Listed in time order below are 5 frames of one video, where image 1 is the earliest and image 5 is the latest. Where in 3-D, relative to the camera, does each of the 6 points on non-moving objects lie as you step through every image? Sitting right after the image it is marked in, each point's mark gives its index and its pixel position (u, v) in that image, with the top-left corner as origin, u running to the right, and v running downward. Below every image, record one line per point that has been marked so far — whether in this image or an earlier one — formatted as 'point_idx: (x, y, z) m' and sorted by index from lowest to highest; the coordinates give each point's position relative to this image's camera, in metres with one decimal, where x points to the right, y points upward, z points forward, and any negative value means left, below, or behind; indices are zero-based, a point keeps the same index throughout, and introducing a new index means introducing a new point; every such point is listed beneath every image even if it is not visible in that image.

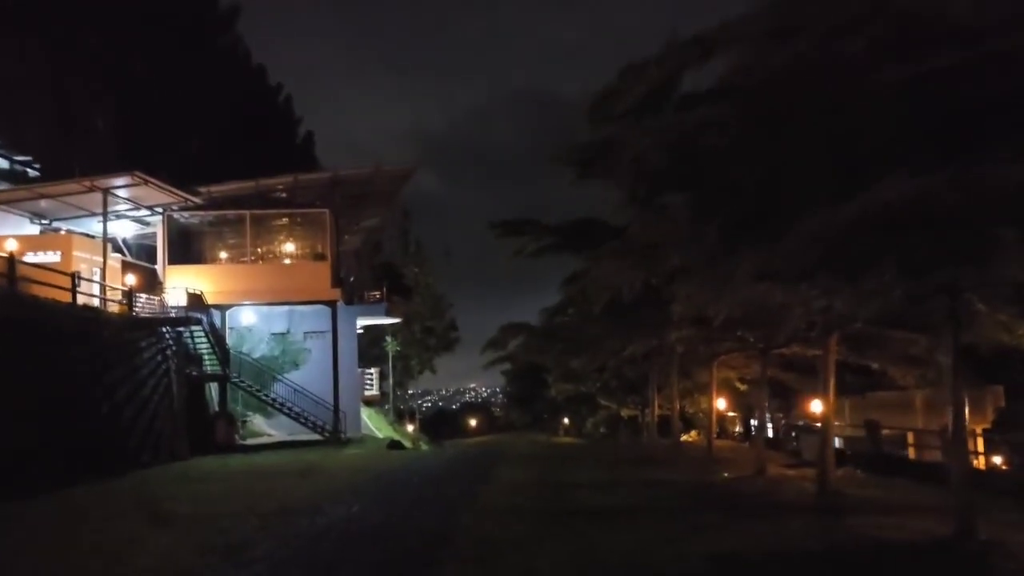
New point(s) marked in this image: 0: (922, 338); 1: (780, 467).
0: (+7.2, -0.9, +14.9) m
1: (+6.2, -4.2, +19.8) m
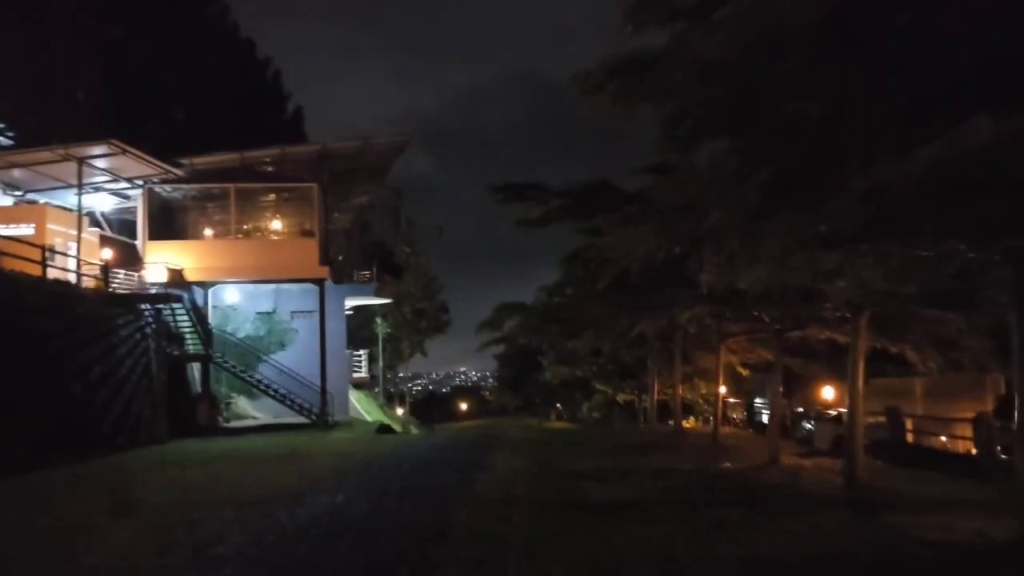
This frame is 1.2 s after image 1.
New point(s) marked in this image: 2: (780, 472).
0: (+7.2, -0.5, +13.7) m
1: (+6.1, -3.7, +18.7) m
2: (+5.2, -3.5, +16.4) m
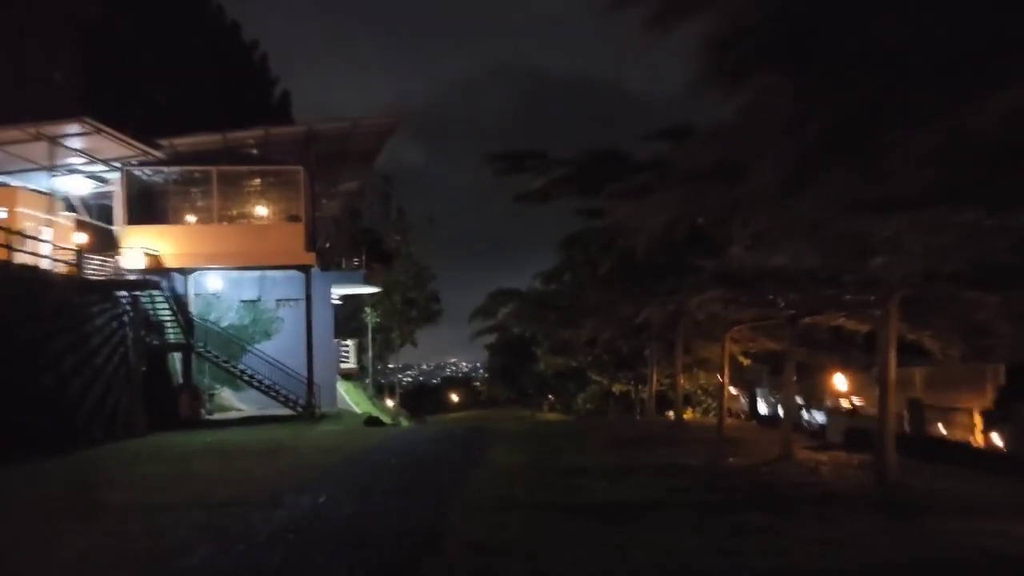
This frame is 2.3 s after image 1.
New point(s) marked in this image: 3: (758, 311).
0: (+7.2, -0.2, +12.6) m
1: (+6.1, -3.3, +17.6) m
2: (+5.2, -3.2, +15.3) m
3: (+5.2, -0.5, +18.2) m
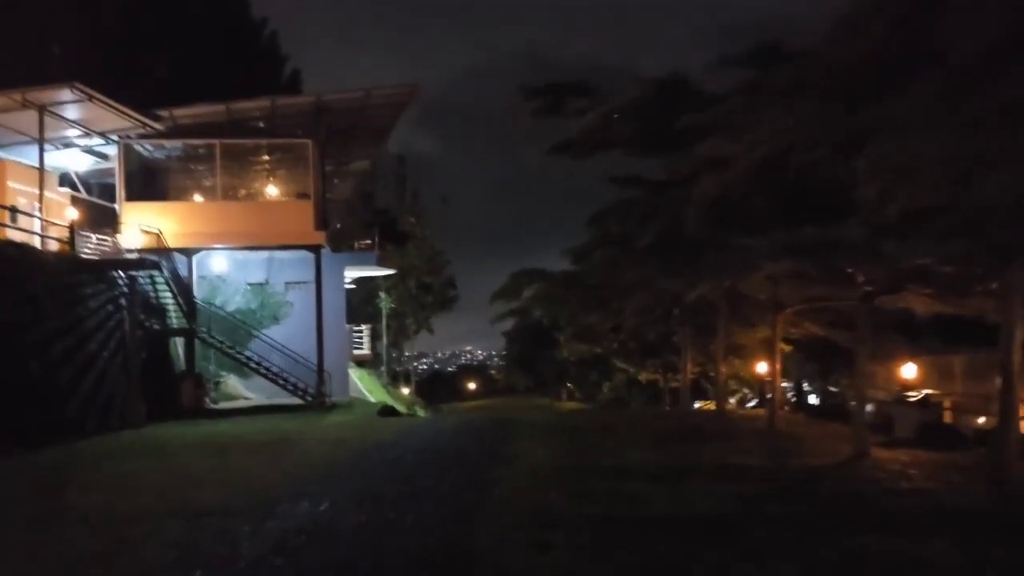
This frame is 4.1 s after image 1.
0: (+7.6, +0.2, +10.4) m
1: (+6.6, -2.9, +15.4) m
2: (+5.7, -2.8, +13.1) m
3: (+5.8, 0.0, +16.0) m
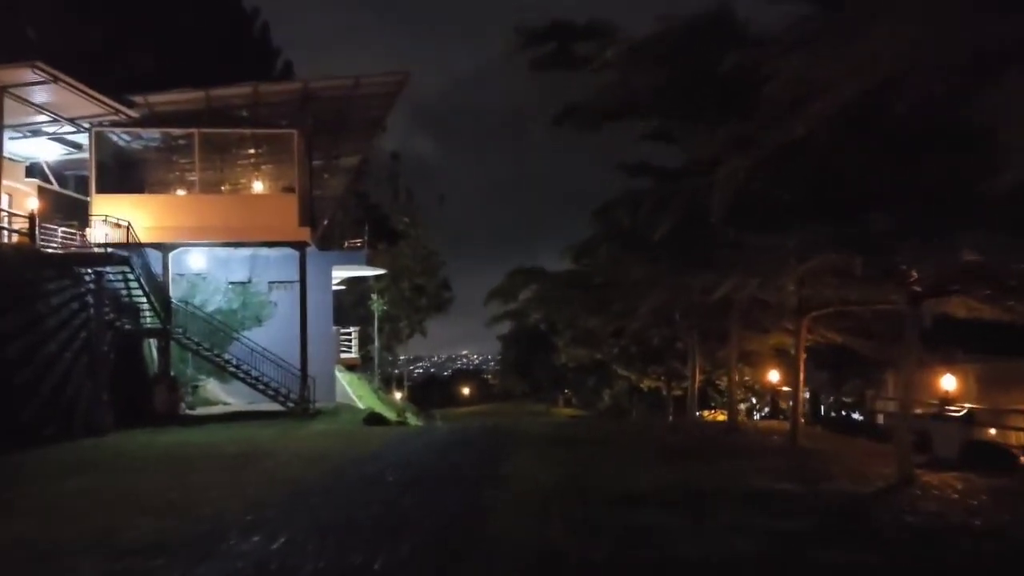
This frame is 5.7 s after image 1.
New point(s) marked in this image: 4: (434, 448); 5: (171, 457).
0: (+7.6, +0.2, +8.6) m
1: (+6.5, -2.9, +13.5) m
2: (+5.6, -2.8, +11.3) m
3: (+5.7, 0.0, +14.2) m
4: (-1.9, -3.7, +19.9) m
5: (-7.5, -3.7, +18.8) m
